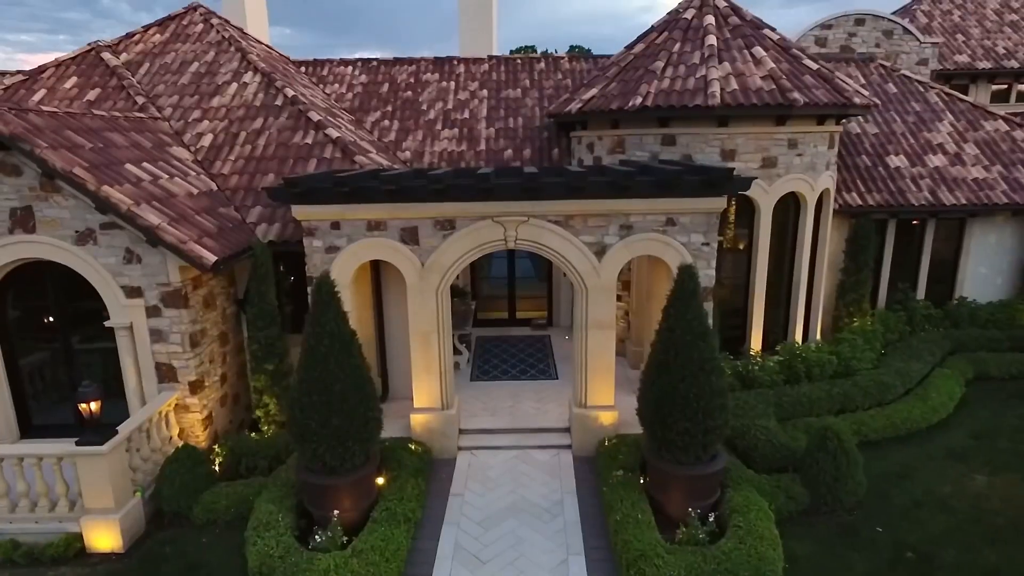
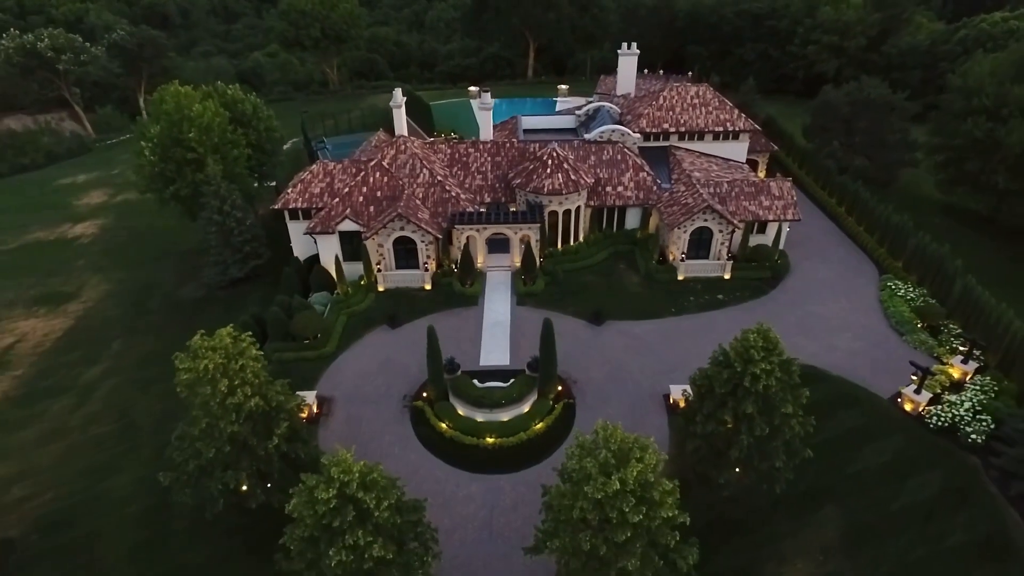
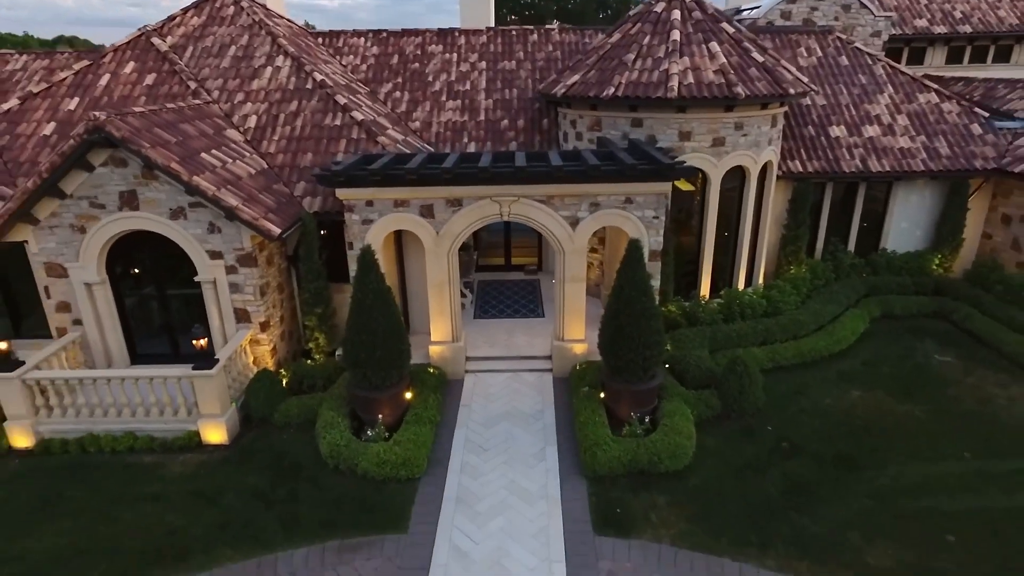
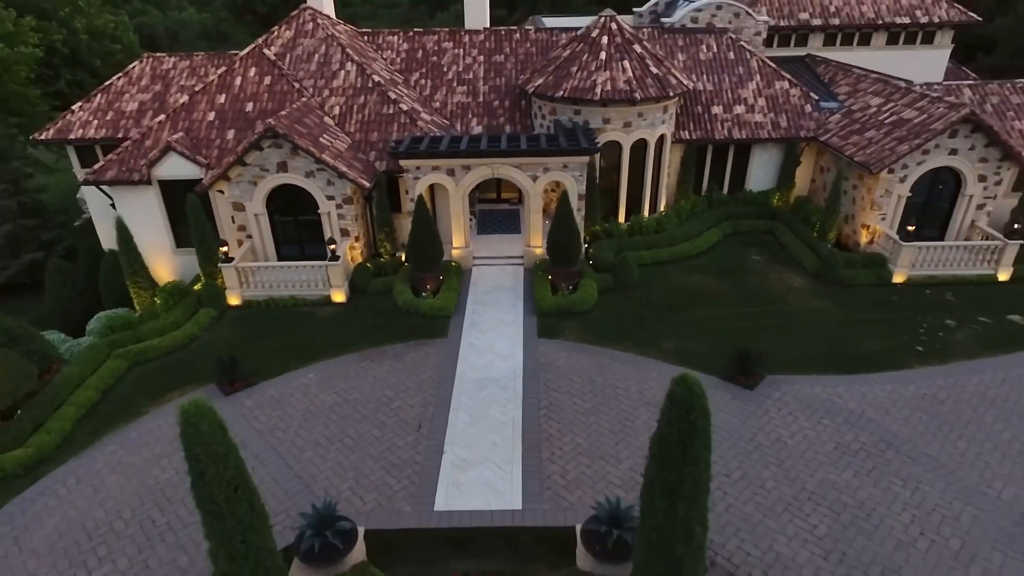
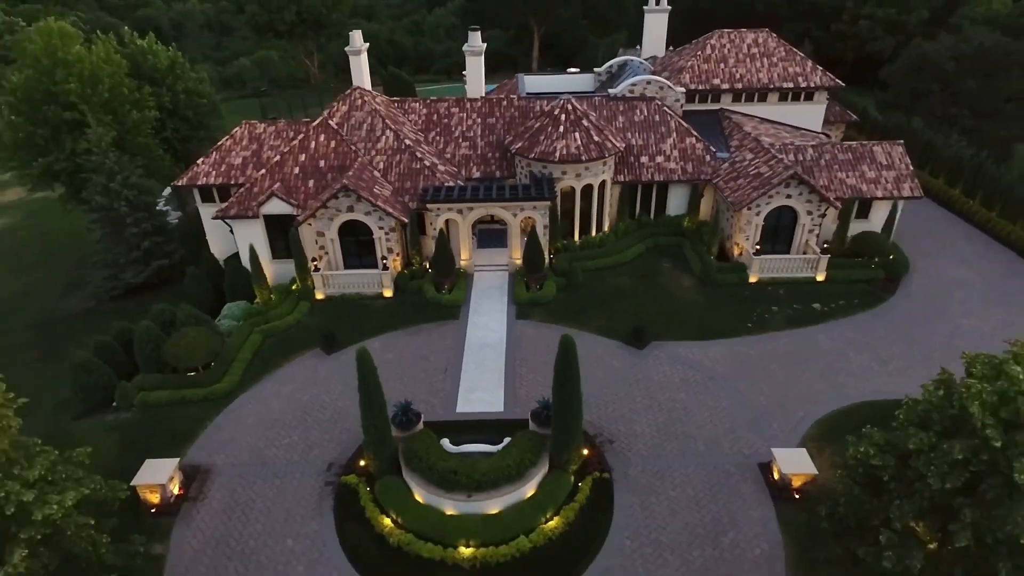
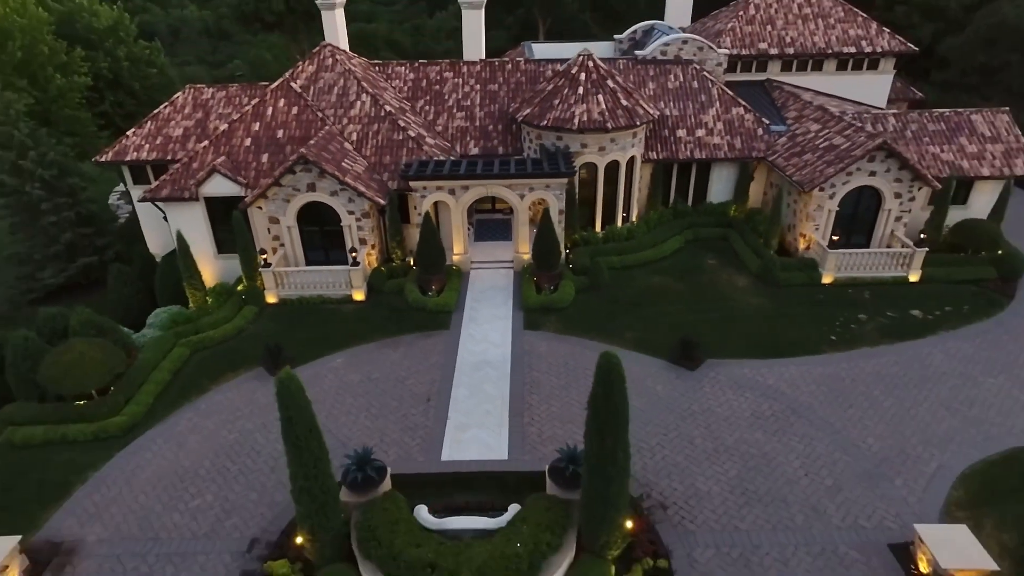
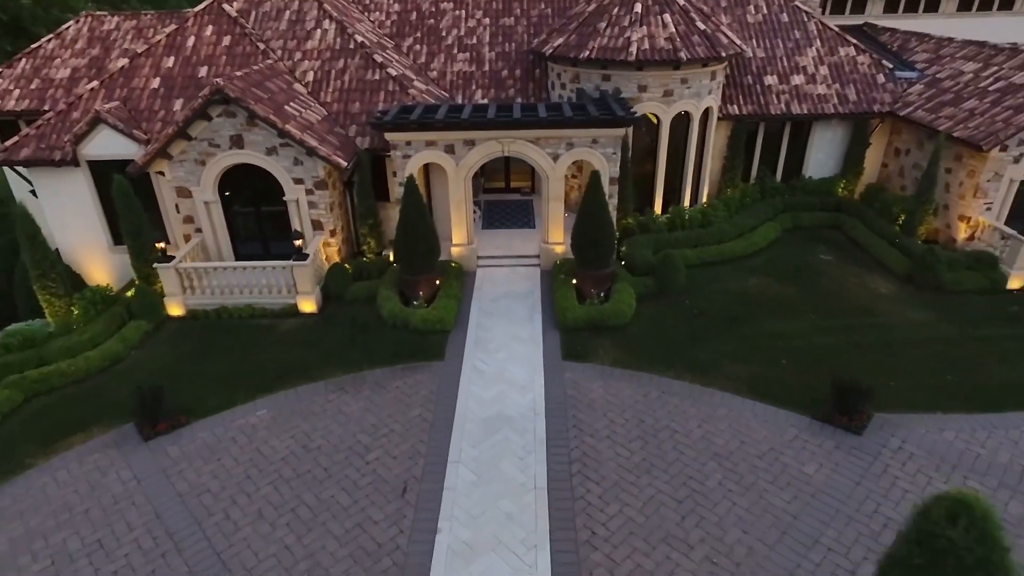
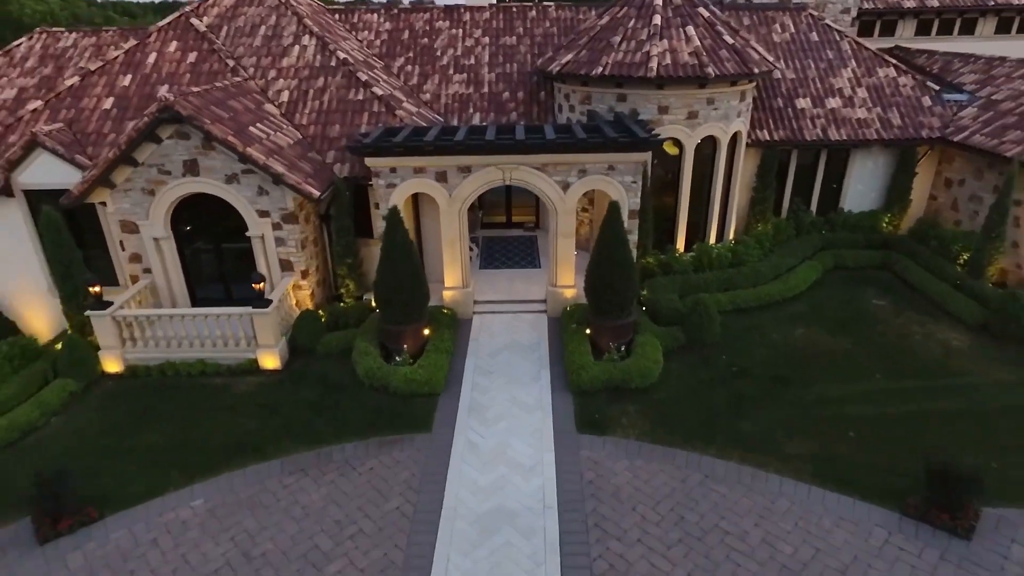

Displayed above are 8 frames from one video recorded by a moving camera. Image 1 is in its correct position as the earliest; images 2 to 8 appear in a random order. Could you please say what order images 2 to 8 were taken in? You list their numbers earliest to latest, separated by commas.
3, 8, 7, 4, 6, 5, 2
